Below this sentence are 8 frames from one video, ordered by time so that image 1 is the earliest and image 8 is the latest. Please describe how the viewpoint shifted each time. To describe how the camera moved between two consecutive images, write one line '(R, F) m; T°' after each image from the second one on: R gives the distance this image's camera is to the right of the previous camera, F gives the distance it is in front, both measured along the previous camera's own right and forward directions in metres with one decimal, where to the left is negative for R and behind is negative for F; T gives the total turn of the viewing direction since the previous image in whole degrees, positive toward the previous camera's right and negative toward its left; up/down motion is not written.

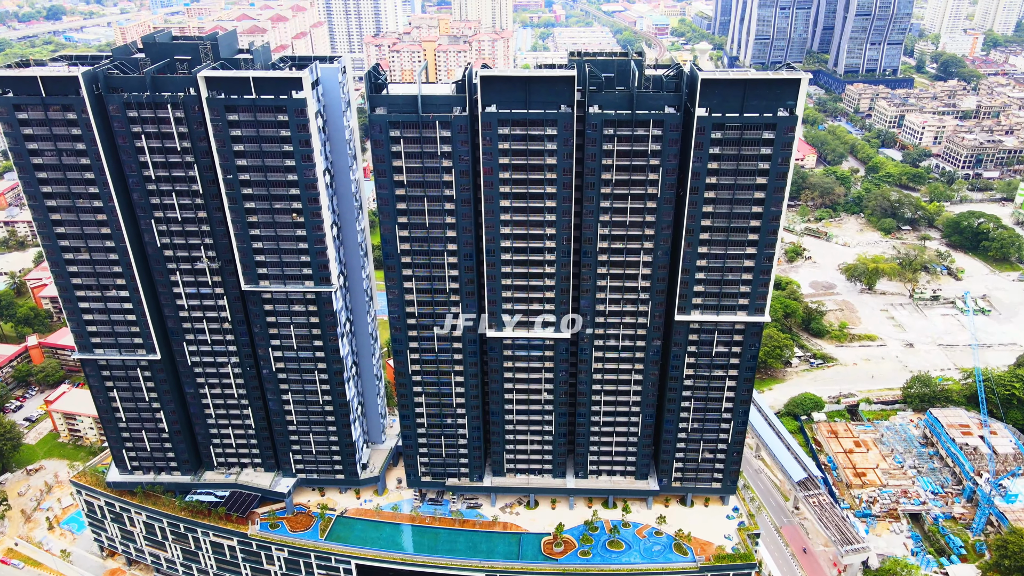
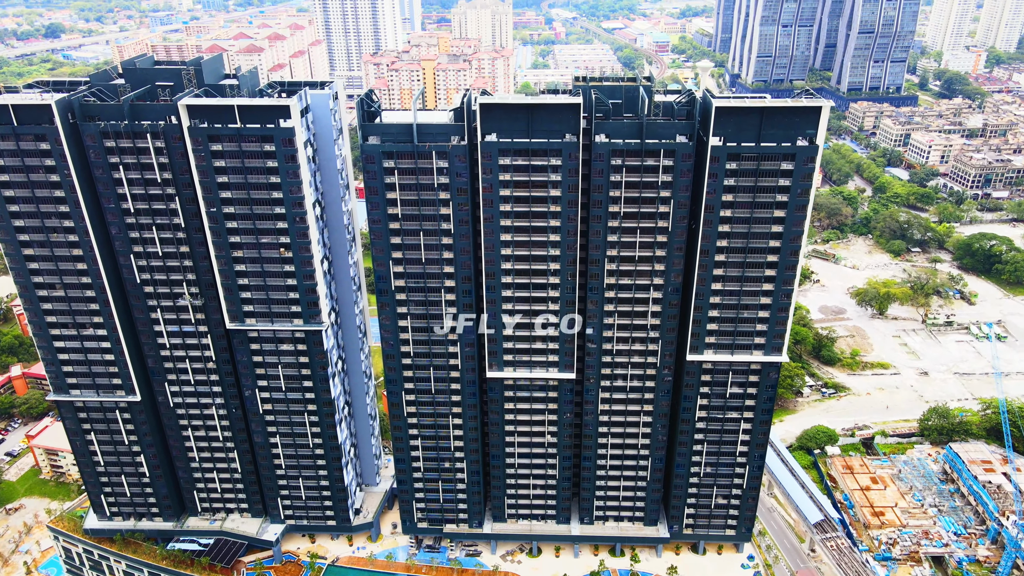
(-0.1, +4.5) m; 0°
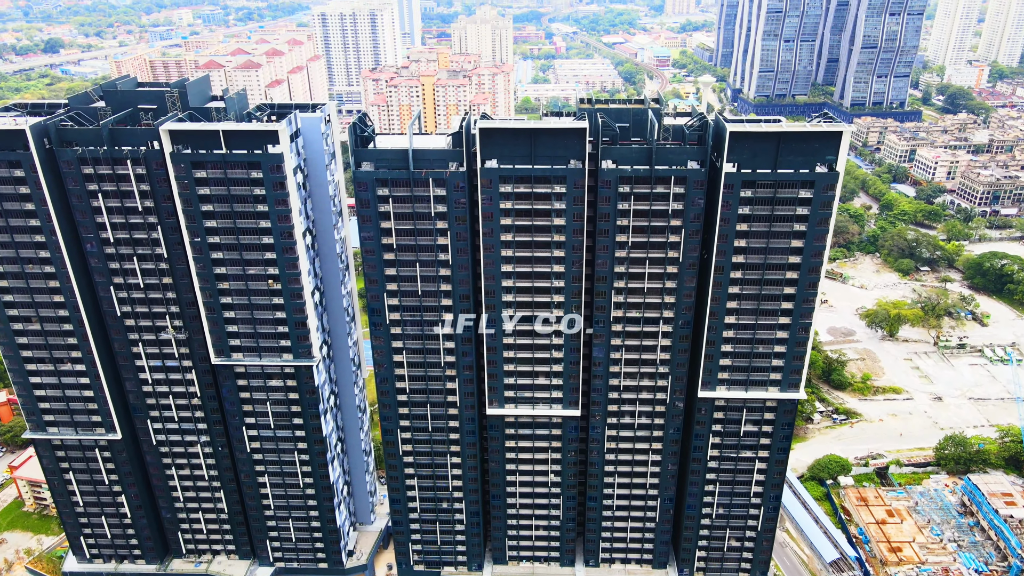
(-0.1, +3.8) m; 0°
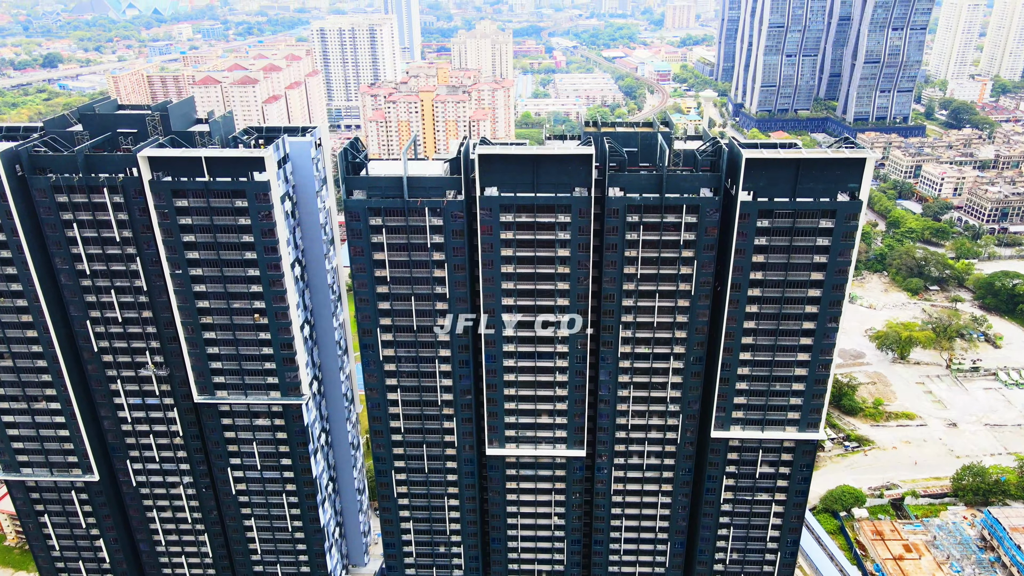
(-0.1, +3.8) m; 0°
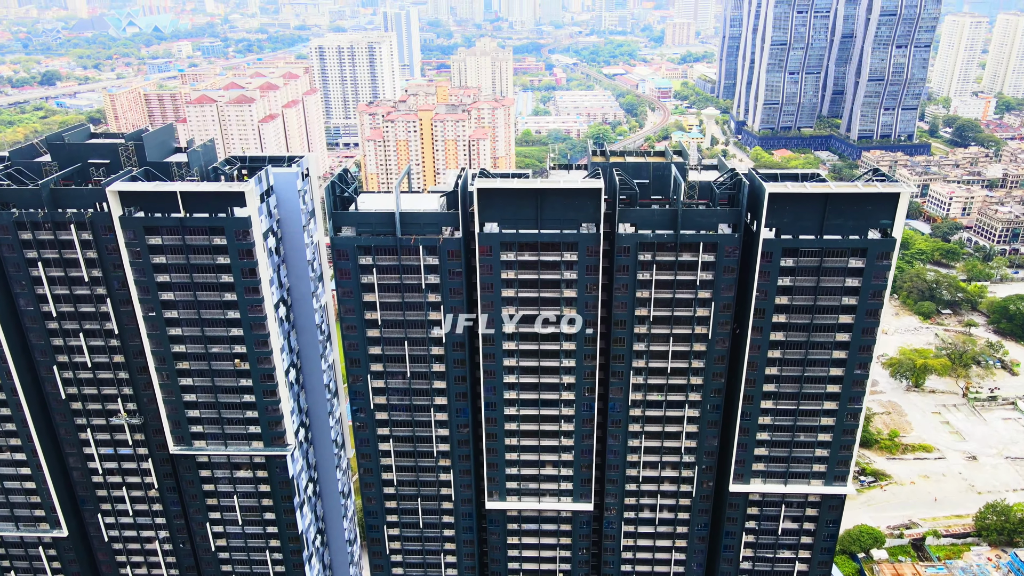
(-0.1, +4.7) m; 0°
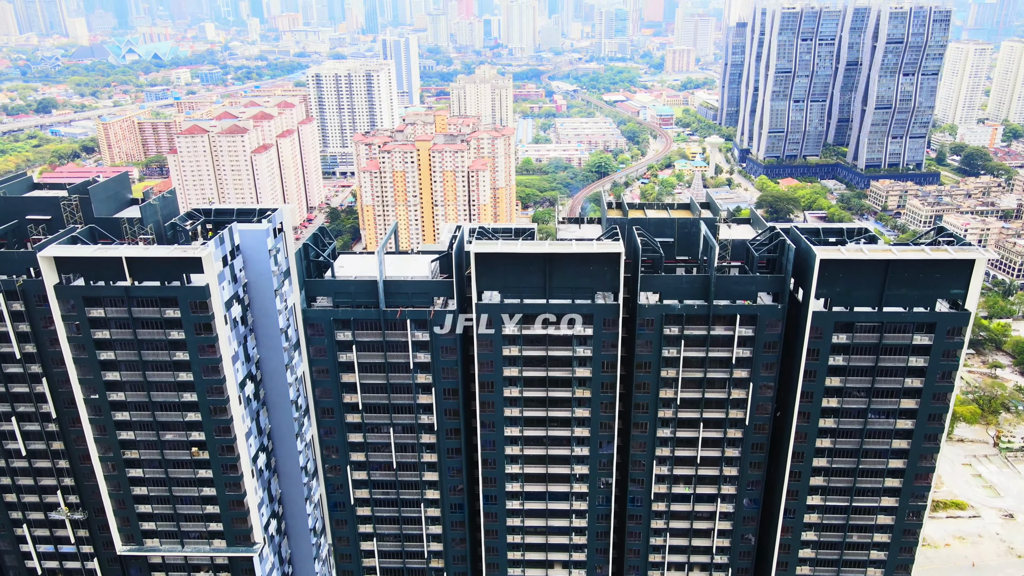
(-0.2, +7.8) m; 0°
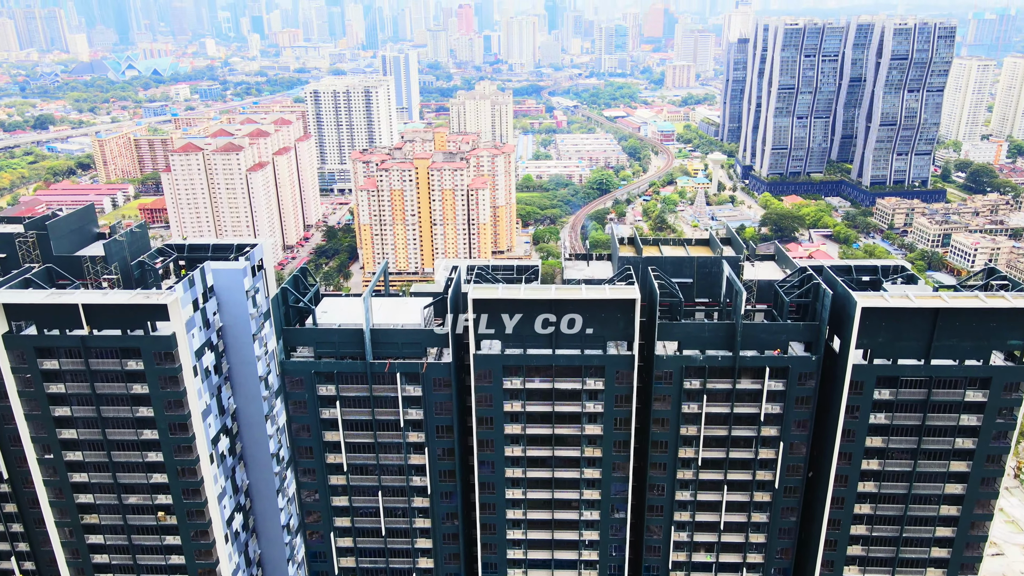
(-0.1, +4.7) m; 0°
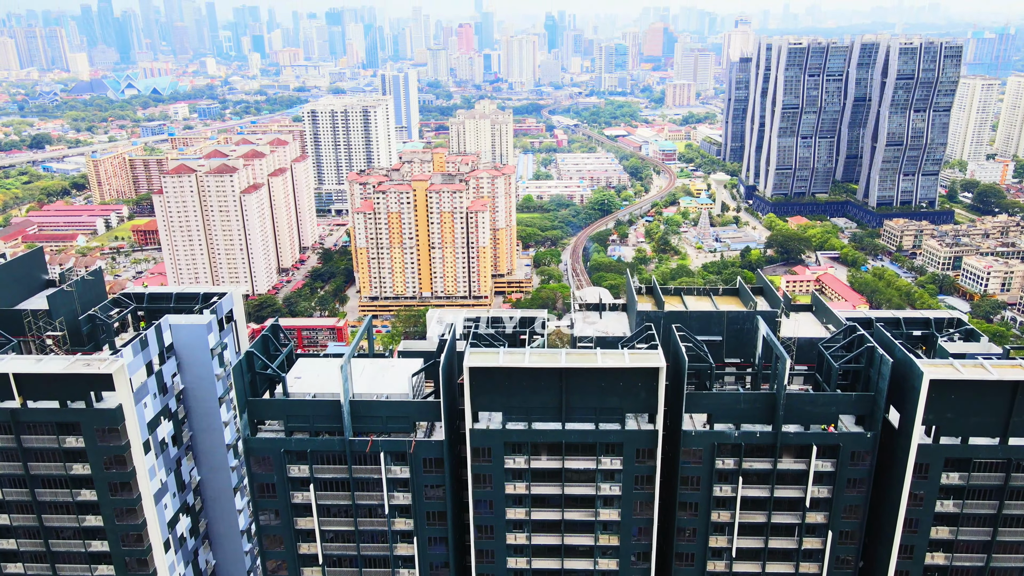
(-0.2, +5.7) m; 0°
